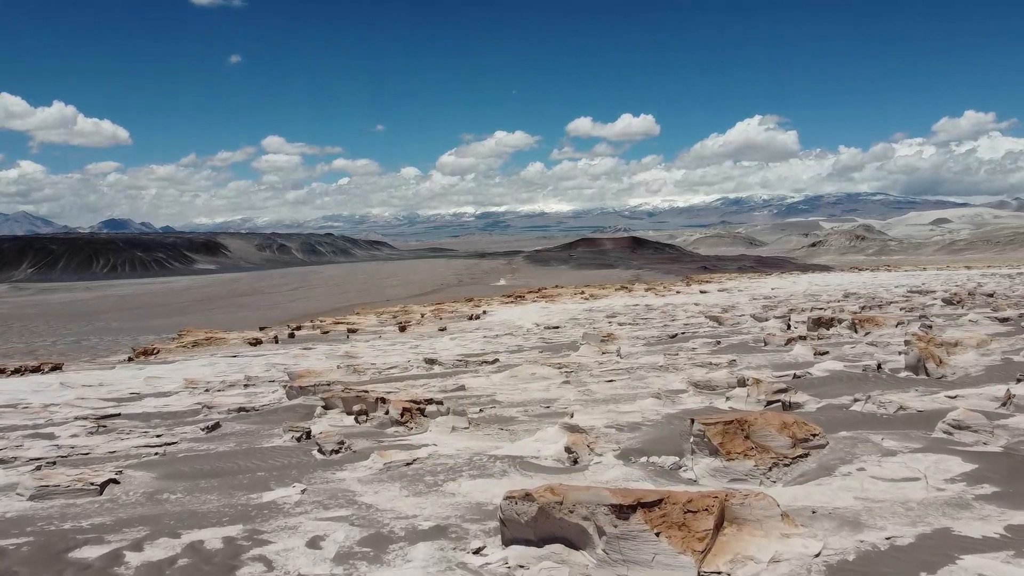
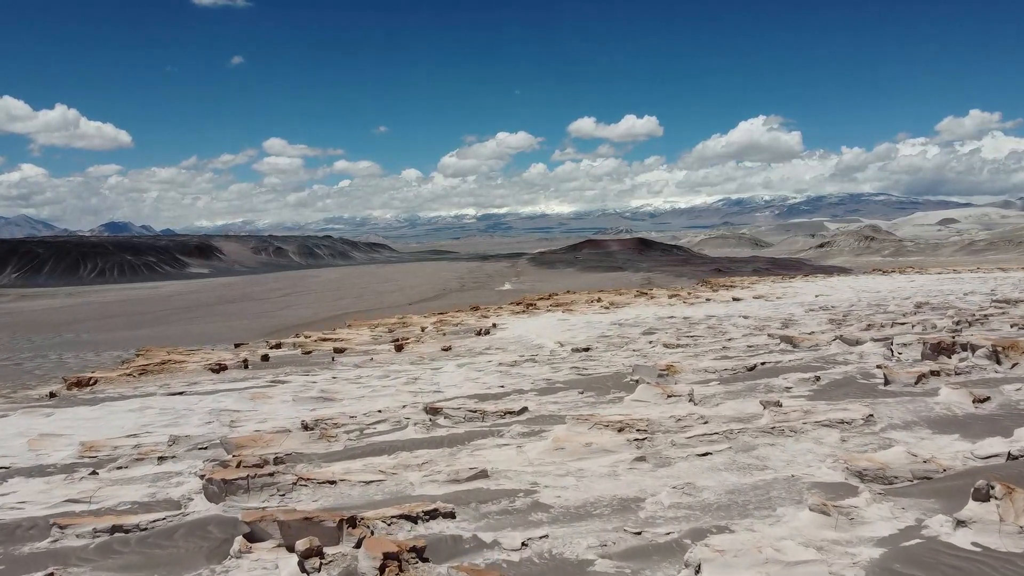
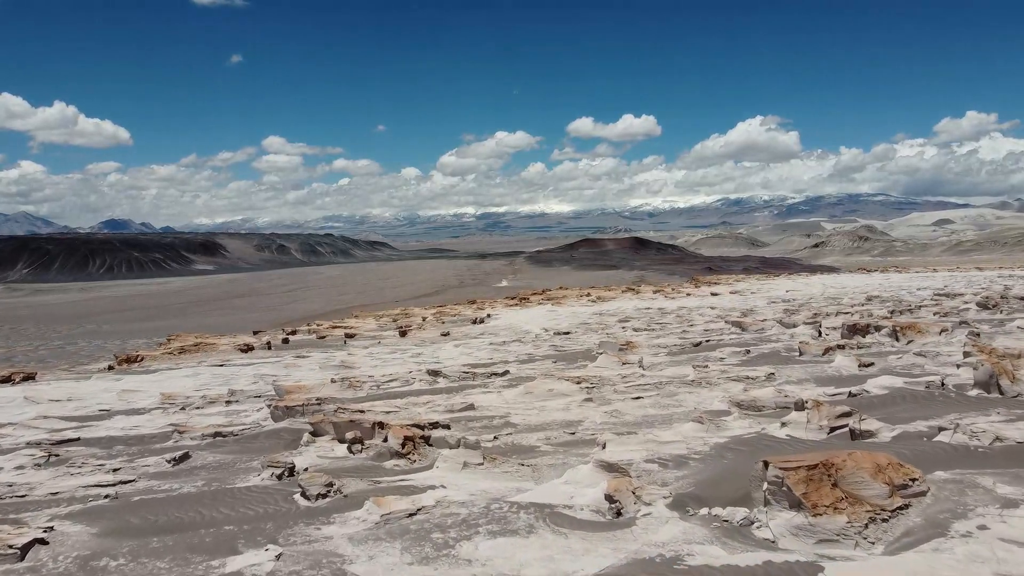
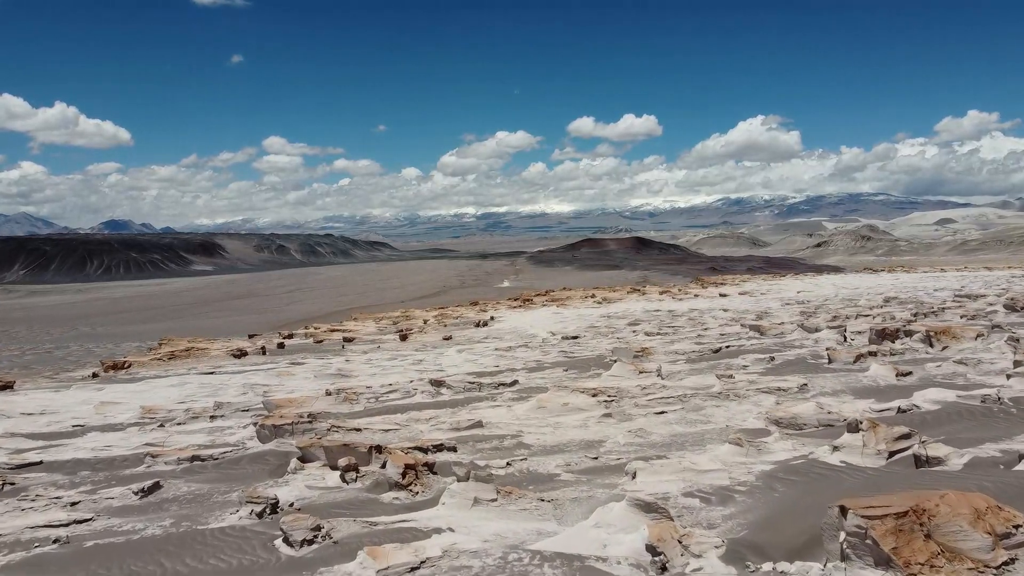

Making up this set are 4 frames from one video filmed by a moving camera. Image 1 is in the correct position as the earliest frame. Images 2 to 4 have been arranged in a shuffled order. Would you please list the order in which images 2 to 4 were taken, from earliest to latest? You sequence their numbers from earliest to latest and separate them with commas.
3, 4, 2
